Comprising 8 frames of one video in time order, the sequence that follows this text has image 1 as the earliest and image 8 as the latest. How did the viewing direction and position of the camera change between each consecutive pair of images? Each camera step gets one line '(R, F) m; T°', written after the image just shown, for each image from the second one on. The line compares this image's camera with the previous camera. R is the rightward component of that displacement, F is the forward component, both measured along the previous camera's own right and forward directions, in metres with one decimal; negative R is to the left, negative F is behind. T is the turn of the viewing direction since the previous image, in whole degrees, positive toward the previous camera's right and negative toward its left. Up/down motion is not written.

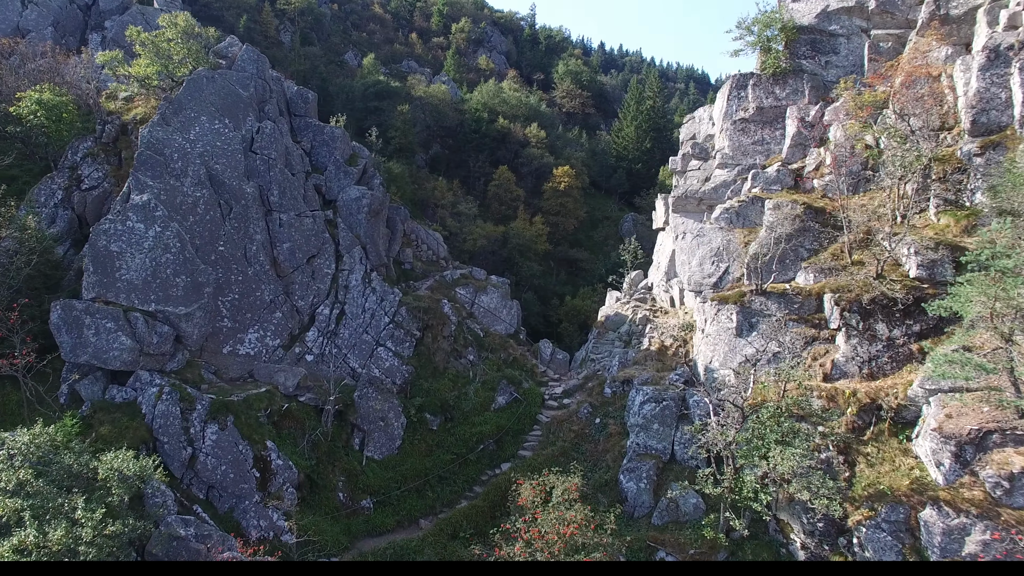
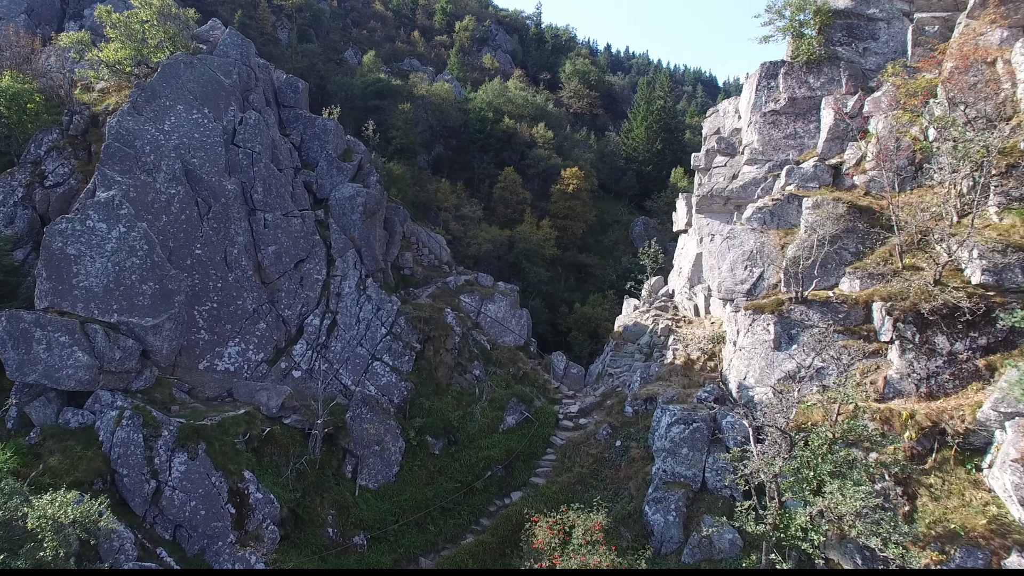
(-0.2, +2.0) m; 0°
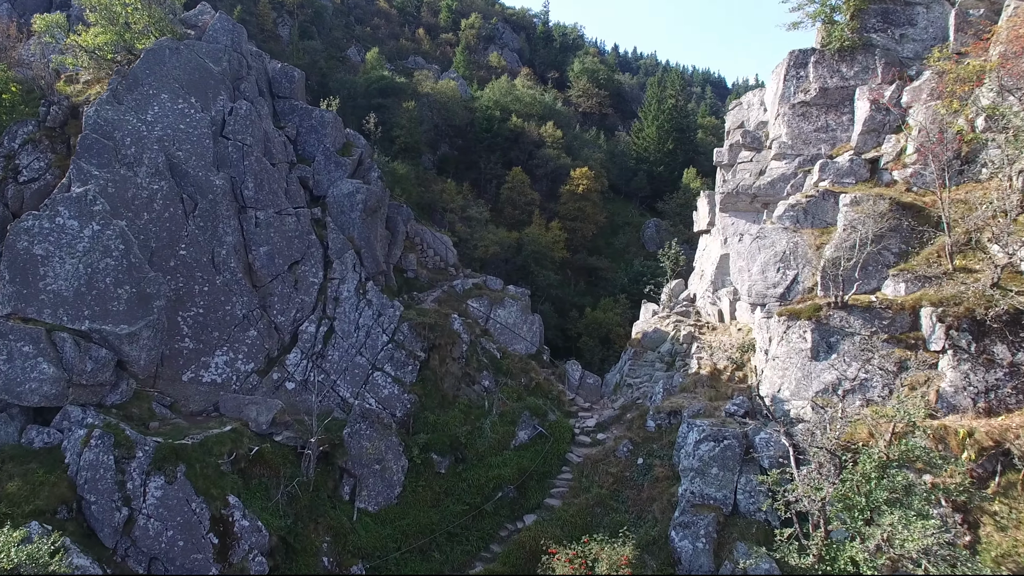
(-0.2, +1.4) m; 0°
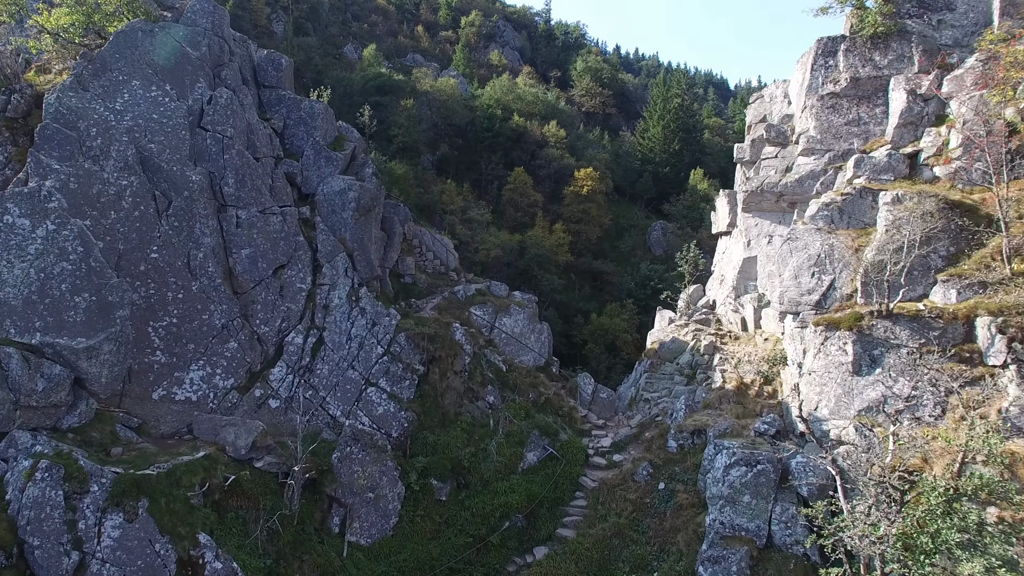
(-0.2, +1.5) m; 0°
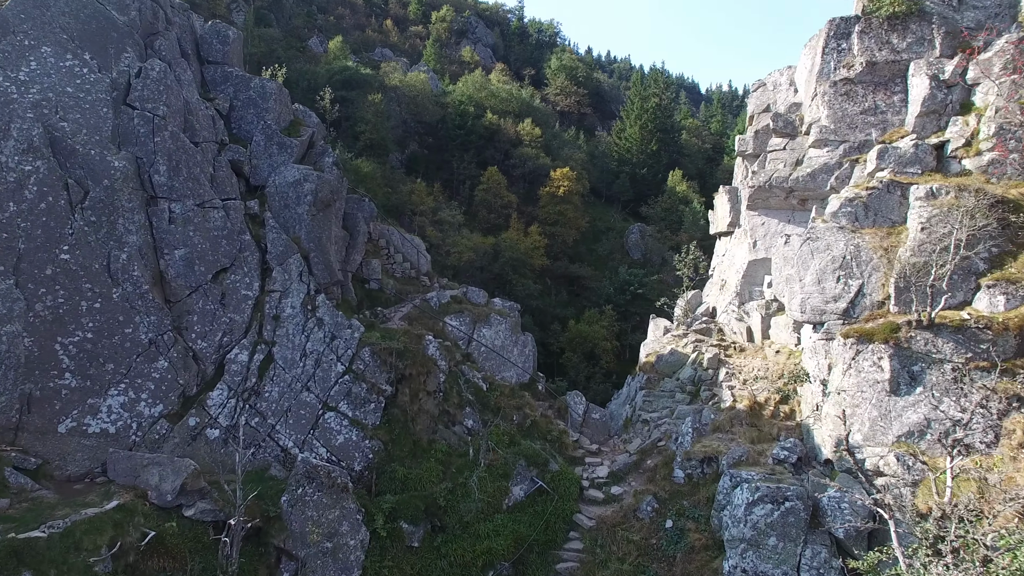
(-0.3, +2.1) m; +2°
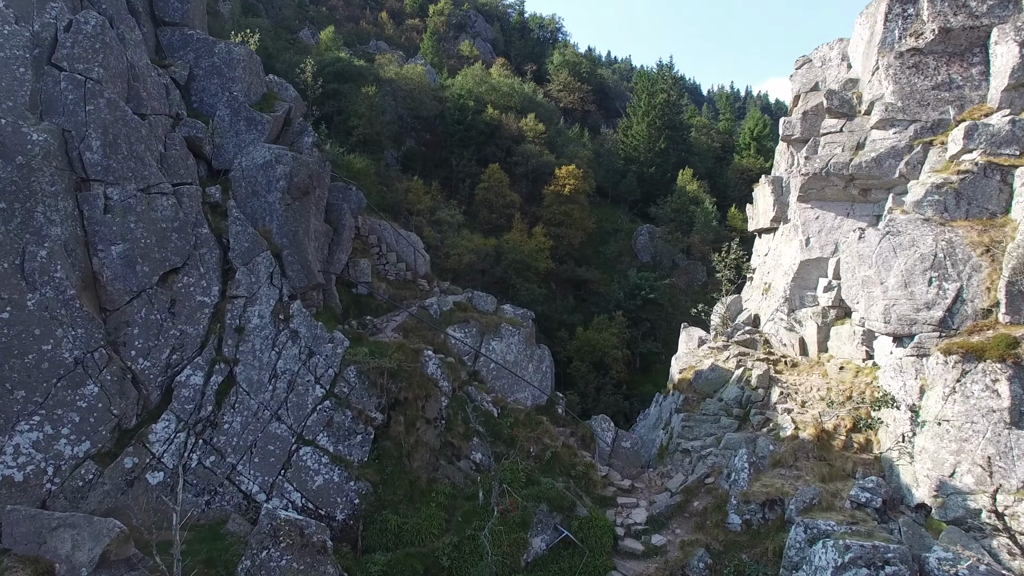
(-0.3, +2.5) m; 0°
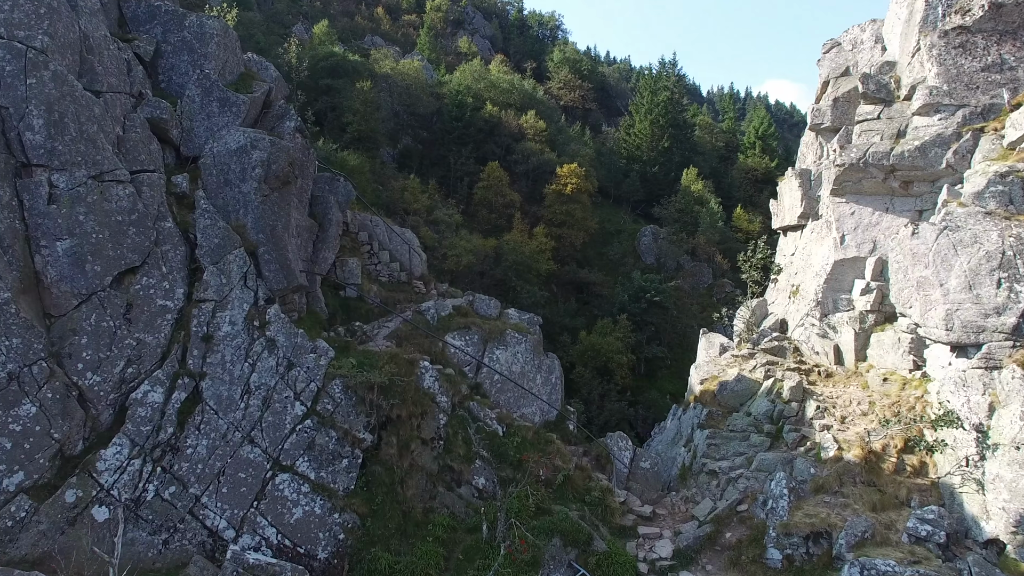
(-0.1, +1.4) m; 0°
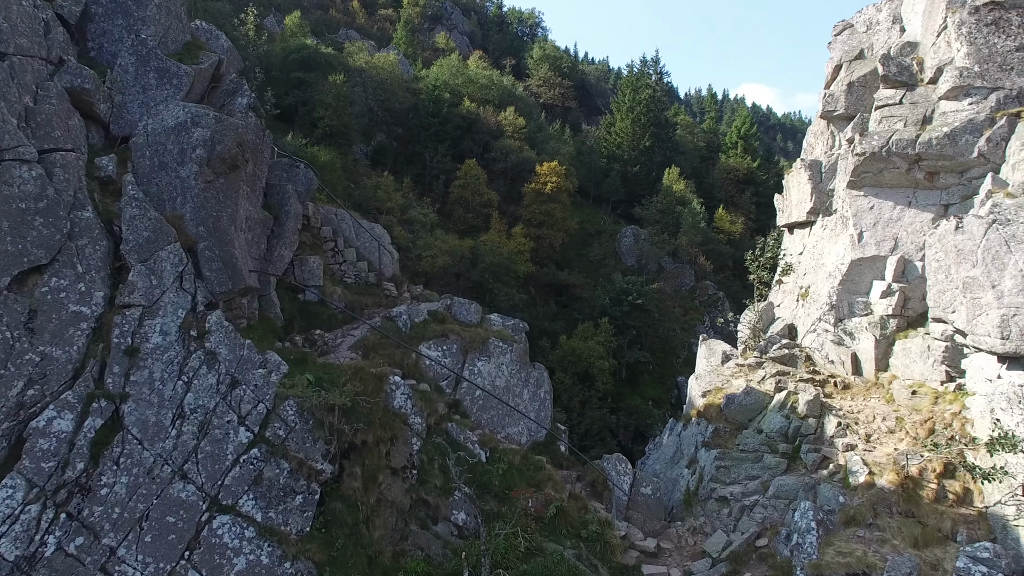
(-0.1, +1.5) m; +2°
